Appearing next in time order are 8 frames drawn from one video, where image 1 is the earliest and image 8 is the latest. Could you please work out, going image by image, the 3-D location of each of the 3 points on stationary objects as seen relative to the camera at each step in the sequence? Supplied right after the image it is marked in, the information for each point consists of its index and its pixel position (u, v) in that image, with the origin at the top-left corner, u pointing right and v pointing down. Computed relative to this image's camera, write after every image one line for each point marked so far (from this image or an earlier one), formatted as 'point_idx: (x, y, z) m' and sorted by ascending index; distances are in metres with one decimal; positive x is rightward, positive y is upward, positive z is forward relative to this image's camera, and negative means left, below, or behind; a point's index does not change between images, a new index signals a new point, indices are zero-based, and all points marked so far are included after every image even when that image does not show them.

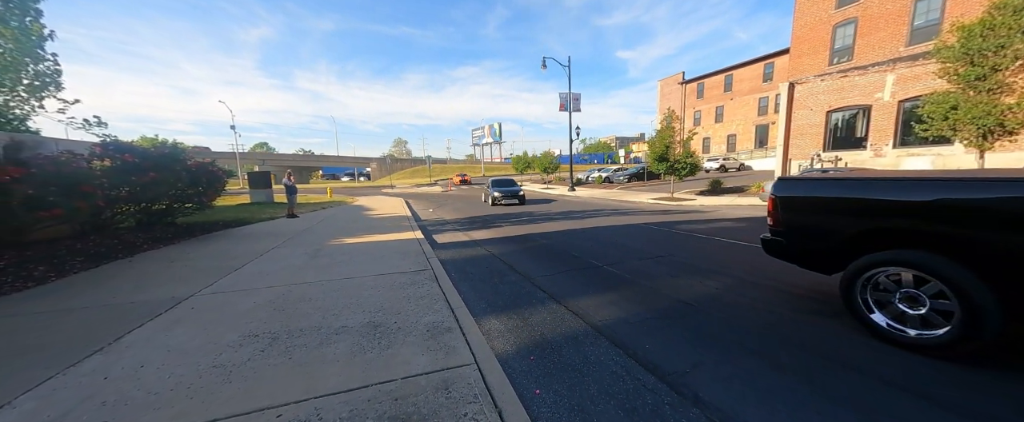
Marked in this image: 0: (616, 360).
0: (+0.8, -1.2, +2.7) m
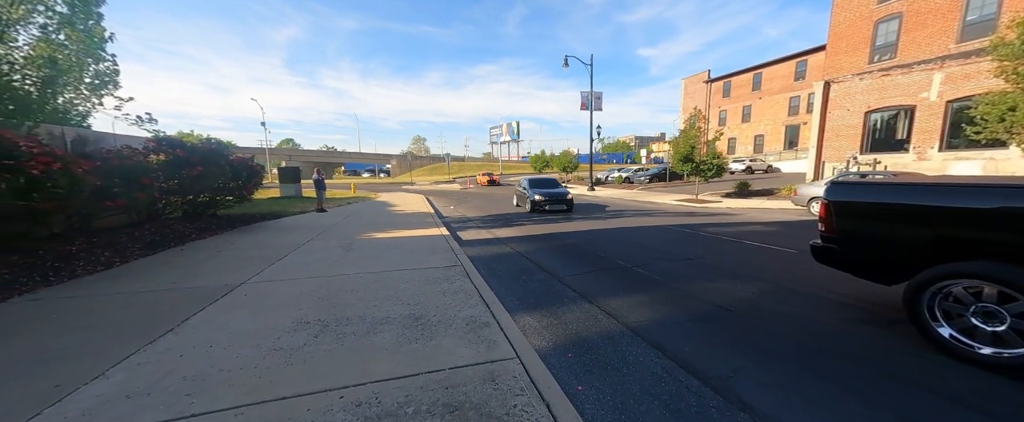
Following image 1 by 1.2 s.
0: (+1.2, -1.2, +2.8) m
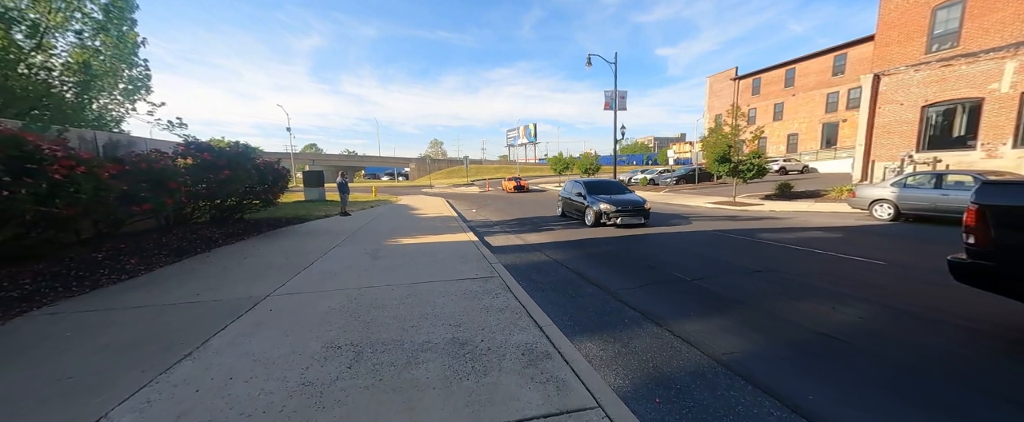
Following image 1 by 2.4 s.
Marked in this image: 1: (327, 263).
0: (+1.7, -1.3, +2.2) m
1: (-3.3, -0.9, +6.0) m
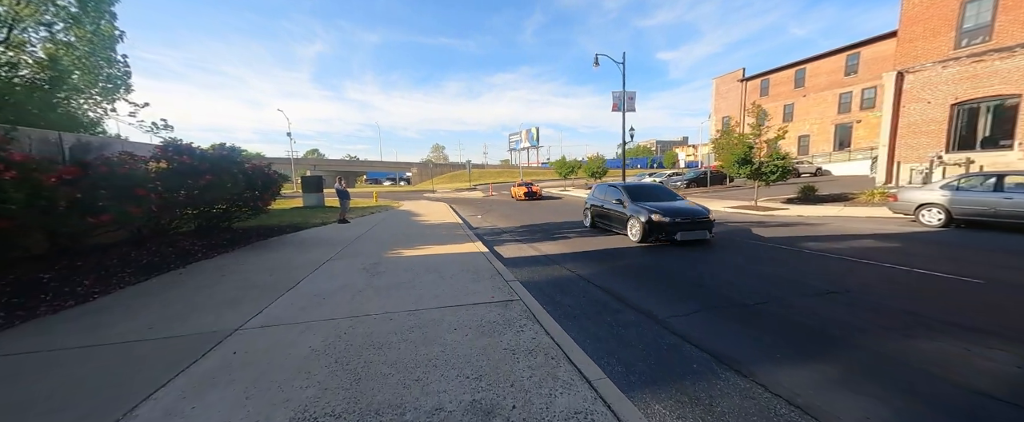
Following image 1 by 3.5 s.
0: (+2.0, -1.4, +1.3) m
1: (-3.0, -1.1, +5.2) m
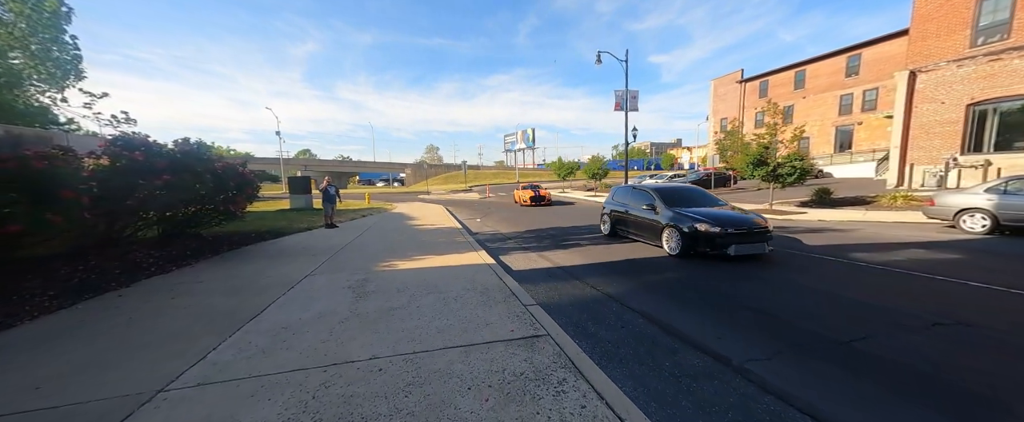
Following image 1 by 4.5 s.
0: (+2.3, -1.5, +0.4) m
1: (-2.8, -1.2, +4.2) m
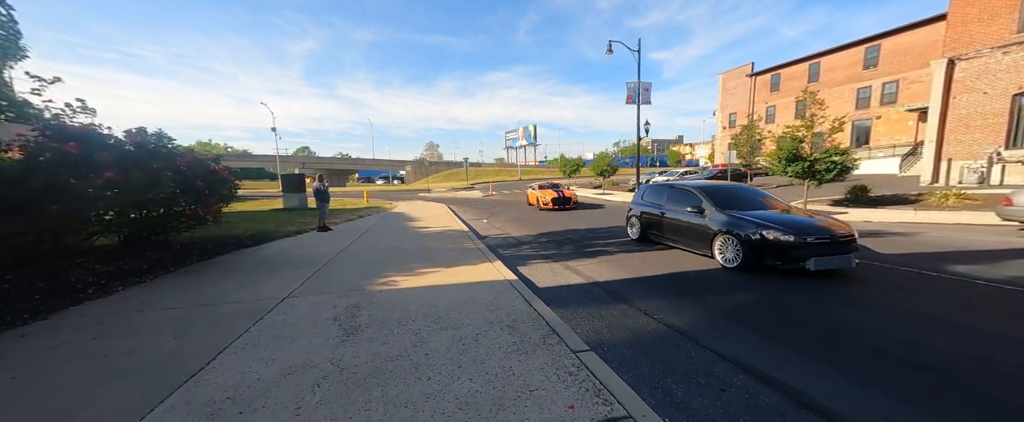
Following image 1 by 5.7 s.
0: (+2.7, -1.6, -0.8) m
1: (-2.4, -1.3, +3.0) m
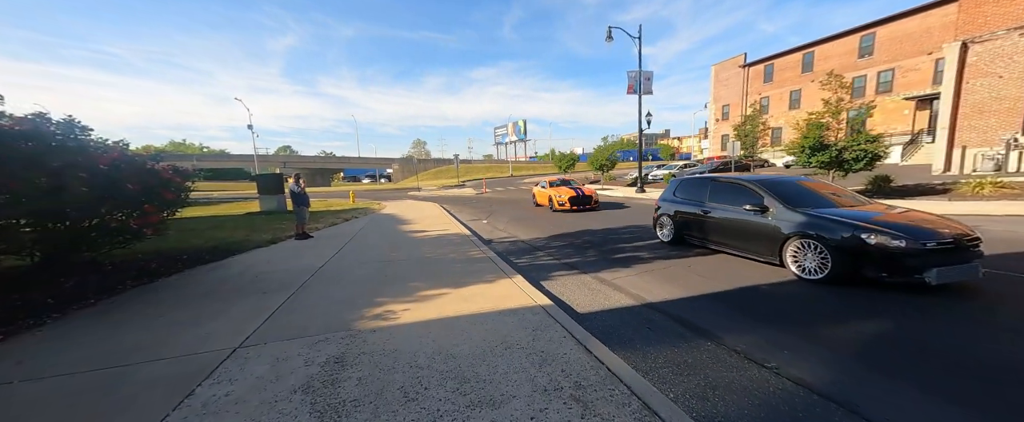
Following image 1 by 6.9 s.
0: (+3.3, -1.7, -1.9) m
1: (-1.9, -1.4, +1.8) m
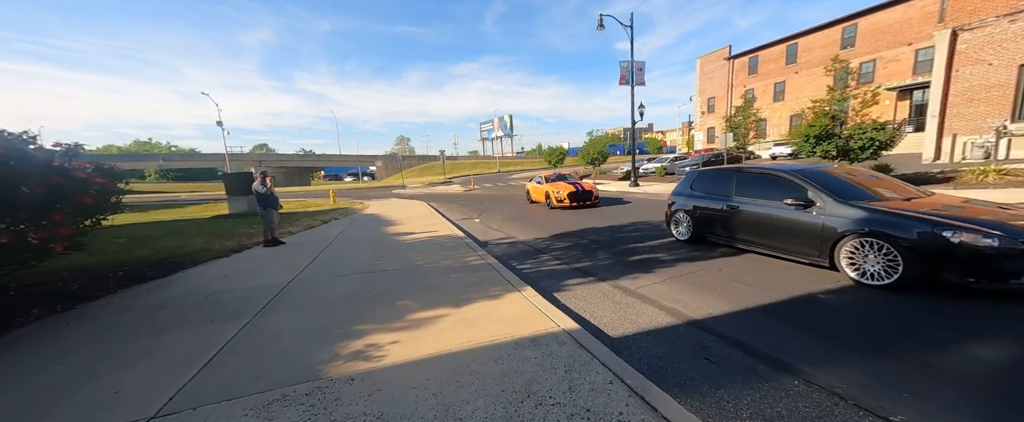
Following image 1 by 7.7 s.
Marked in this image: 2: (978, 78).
0: (+3.7, -1.7, -2.6) m
1: (-1.6, -1.5, +0.8) m
2: (+21.4, +6.0, +15.4) m
